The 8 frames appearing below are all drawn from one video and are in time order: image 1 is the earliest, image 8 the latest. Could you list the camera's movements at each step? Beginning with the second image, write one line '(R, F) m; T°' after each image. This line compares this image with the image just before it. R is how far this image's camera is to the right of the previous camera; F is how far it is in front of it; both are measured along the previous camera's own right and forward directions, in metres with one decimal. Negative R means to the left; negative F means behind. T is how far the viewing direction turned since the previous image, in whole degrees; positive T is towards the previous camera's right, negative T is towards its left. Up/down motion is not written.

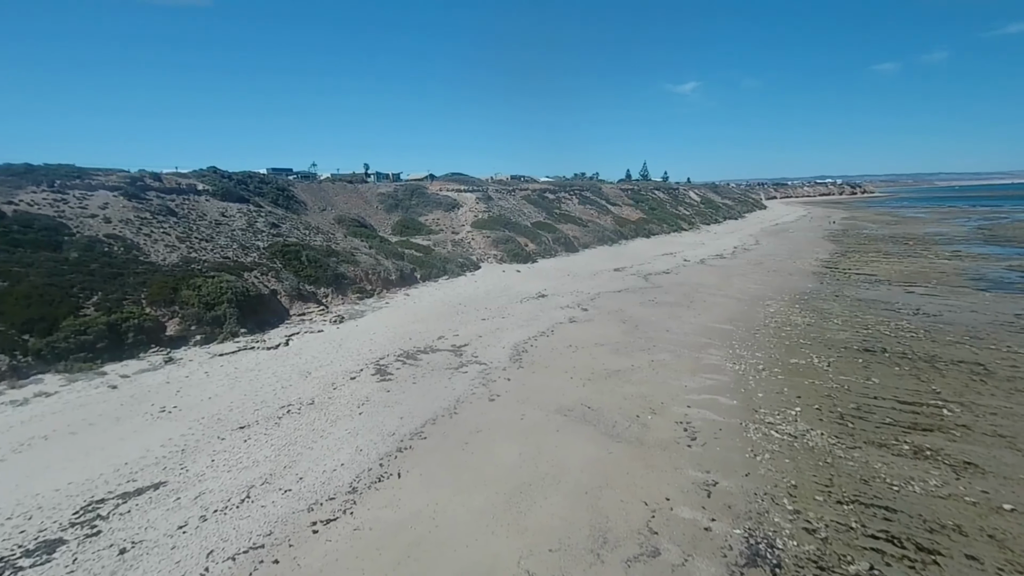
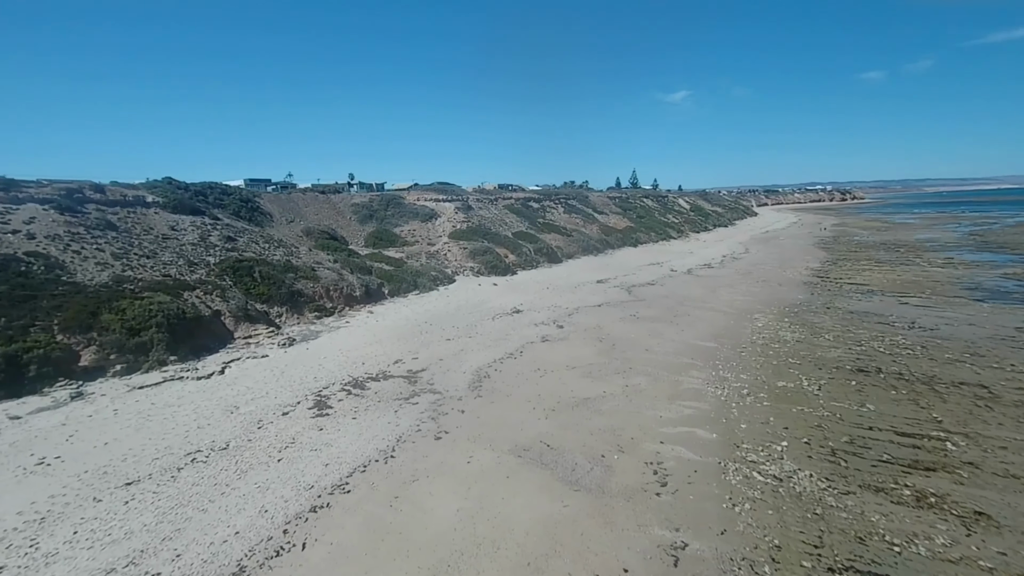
(+1.0, +1.3) m; +1°
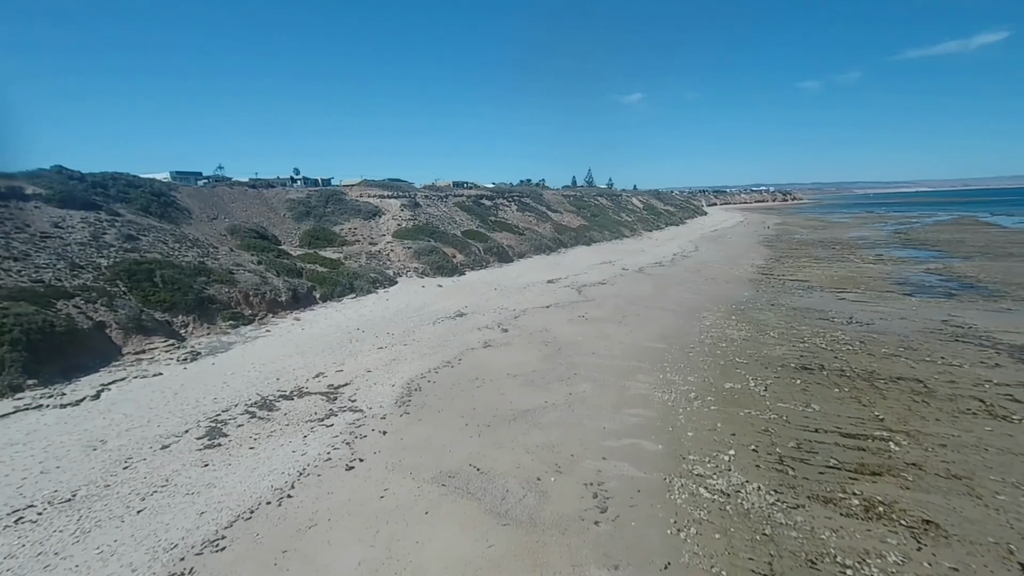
(+0.7, +1.1) m; +5°
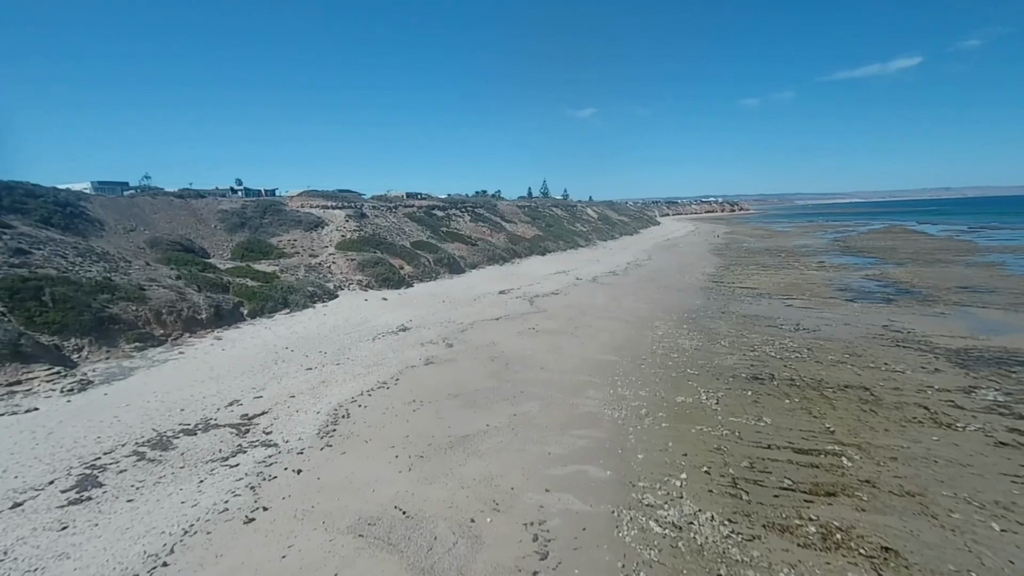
(+0.5, +0.9) m; +5°
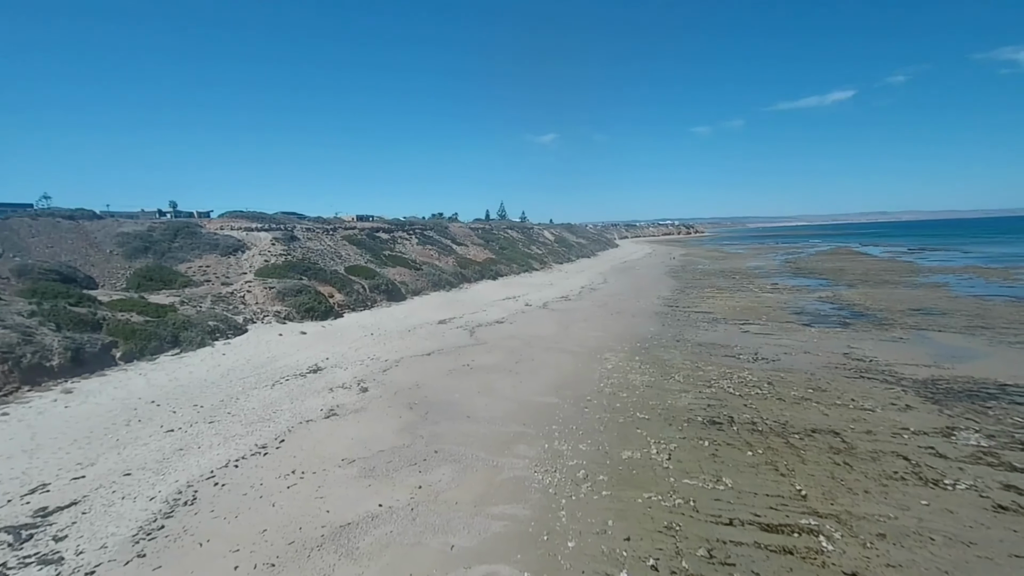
(+1.2, +2.1) m; +4°
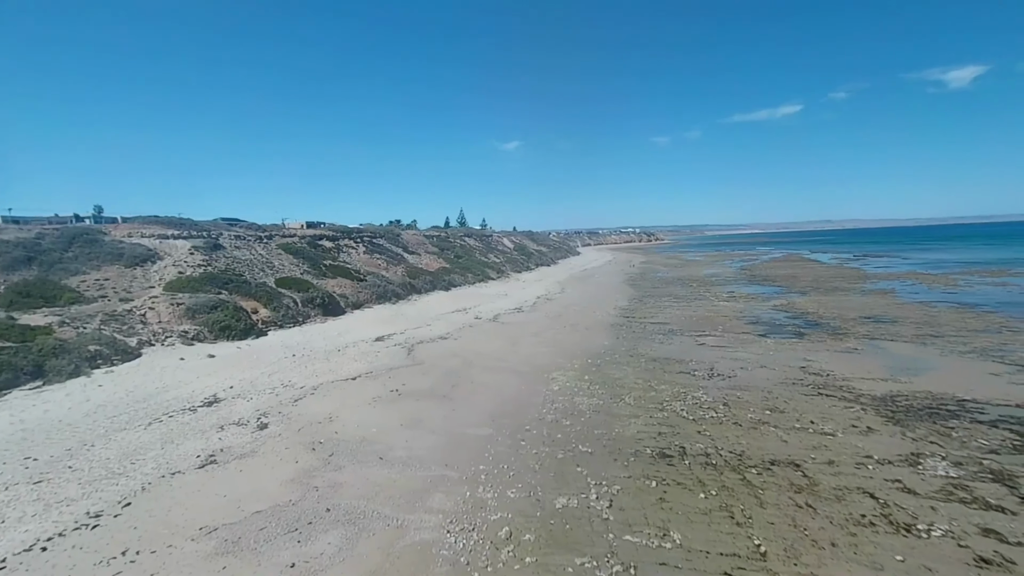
(+1.0, +1.7) m; +4°
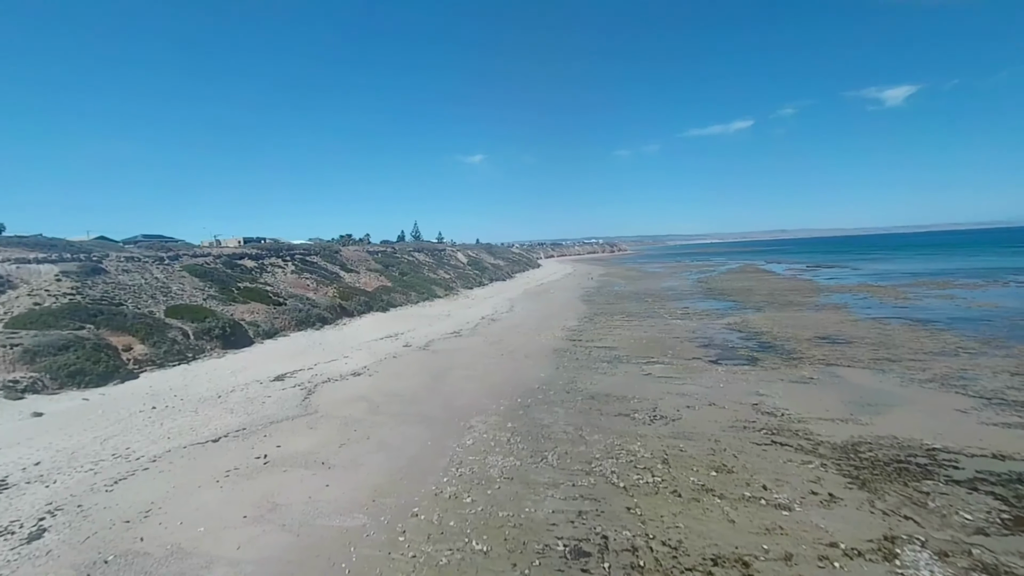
(+1.8, +2.5) m; +4°
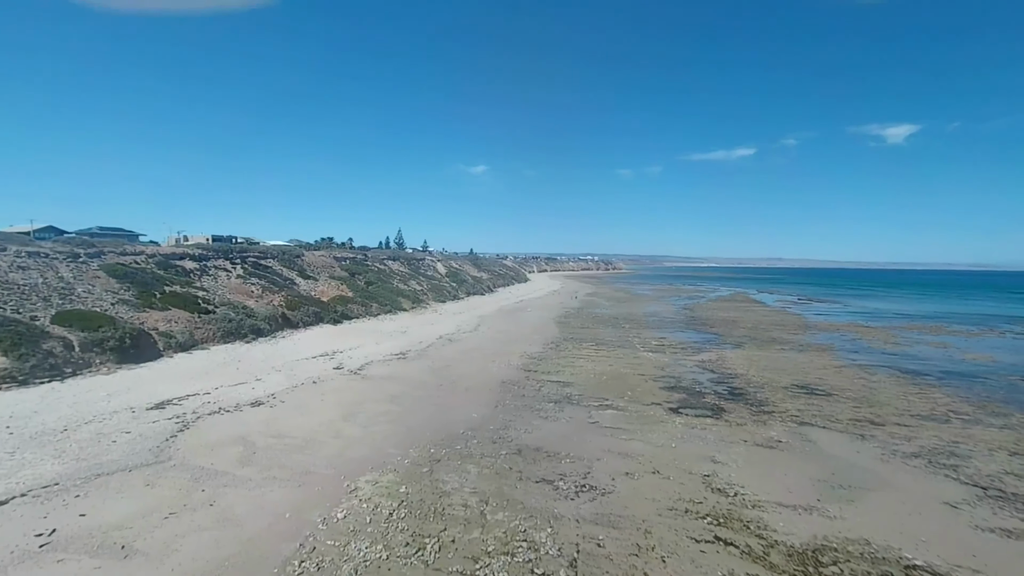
(+2.3, +2.5) m; 0°
